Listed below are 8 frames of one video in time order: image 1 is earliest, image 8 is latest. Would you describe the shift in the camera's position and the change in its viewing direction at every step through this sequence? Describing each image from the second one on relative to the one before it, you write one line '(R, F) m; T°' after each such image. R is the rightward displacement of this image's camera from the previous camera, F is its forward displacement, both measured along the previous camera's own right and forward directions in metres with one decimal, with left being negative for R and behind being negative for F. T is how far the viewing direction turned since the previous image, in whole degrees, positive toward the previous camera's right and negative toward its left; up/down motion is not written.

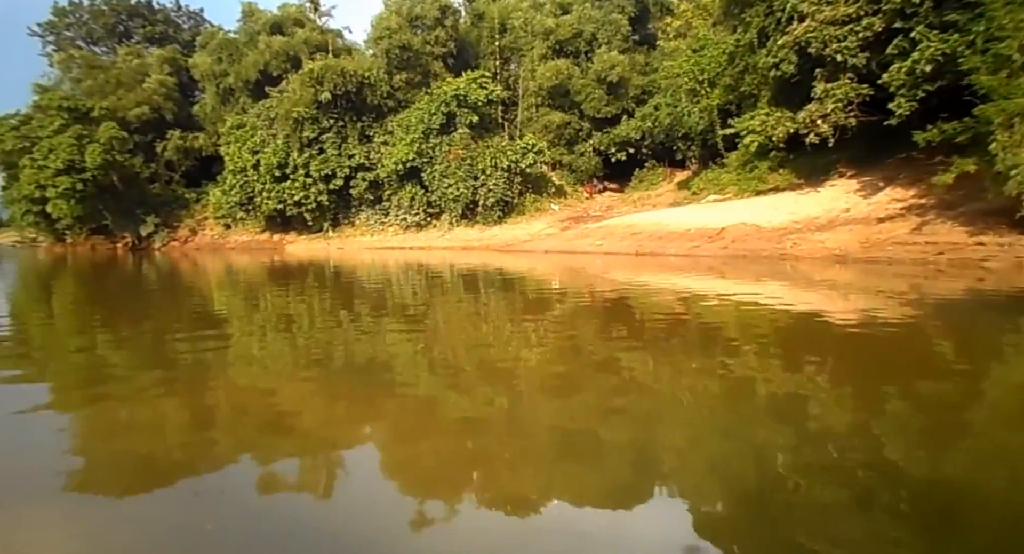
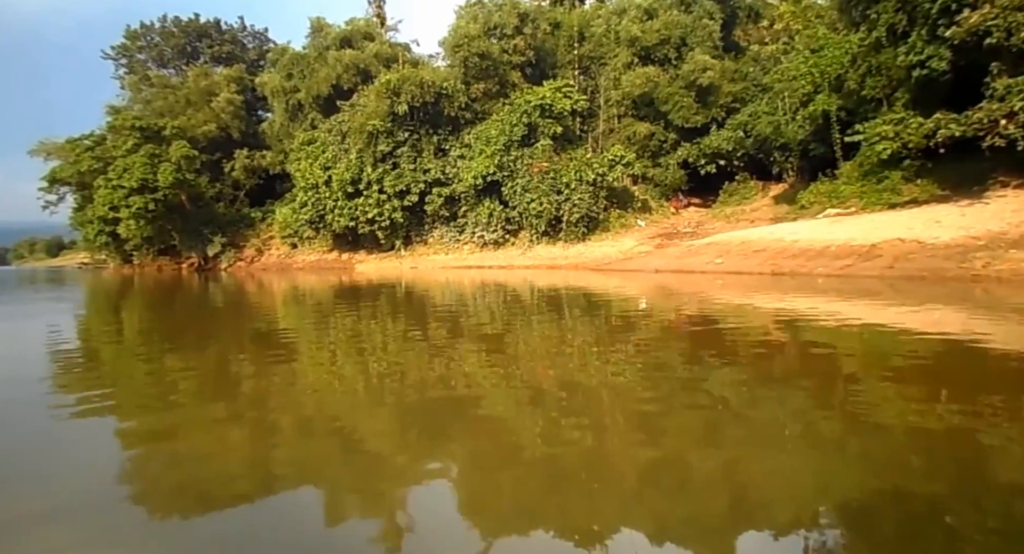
(-0.7, +0.5) m; -3°
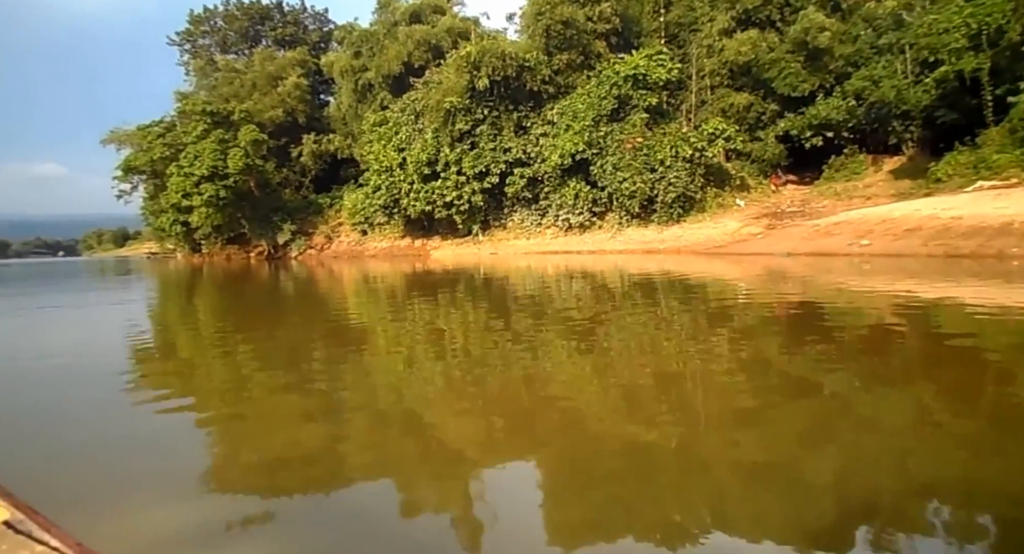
(-0.6, +0.5) m; -4°
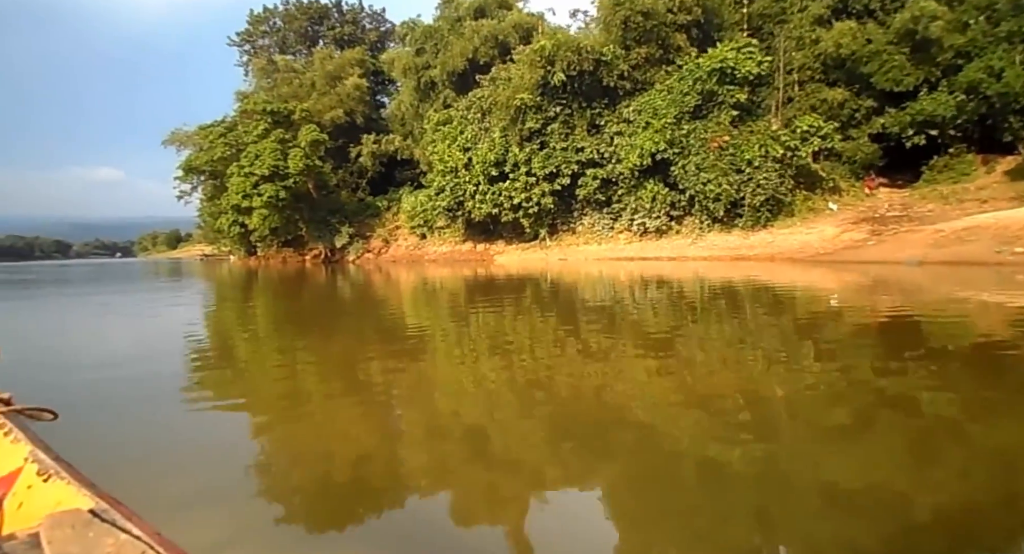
(-0.5, +0.4) m; -3°
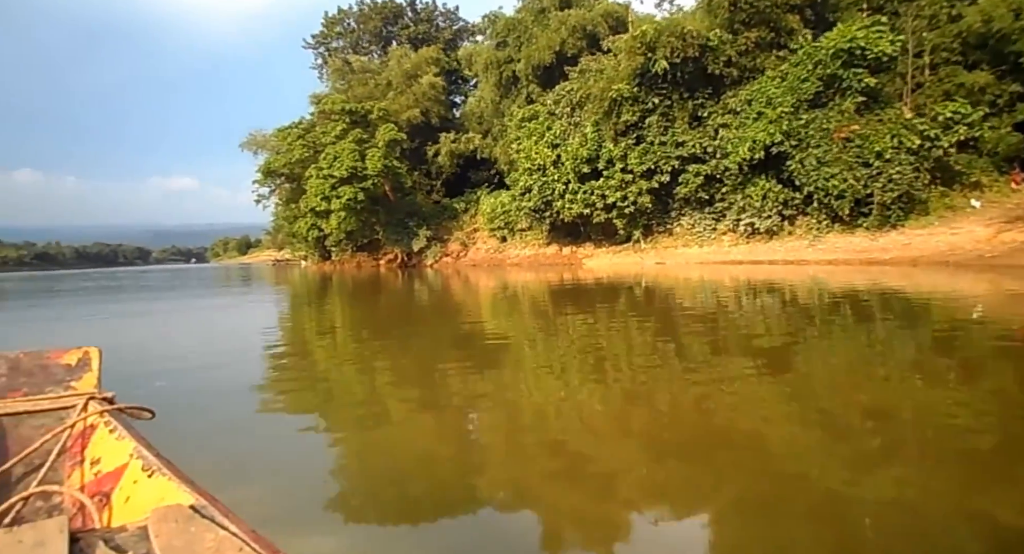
(-0.5, +0.5) m; -5°
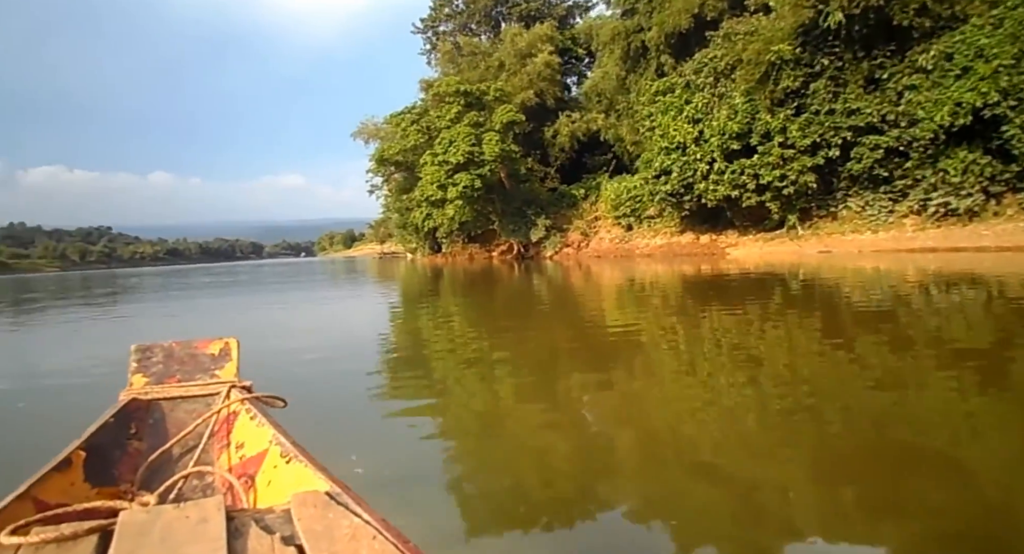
(-0.5, +0.6) m; -8°
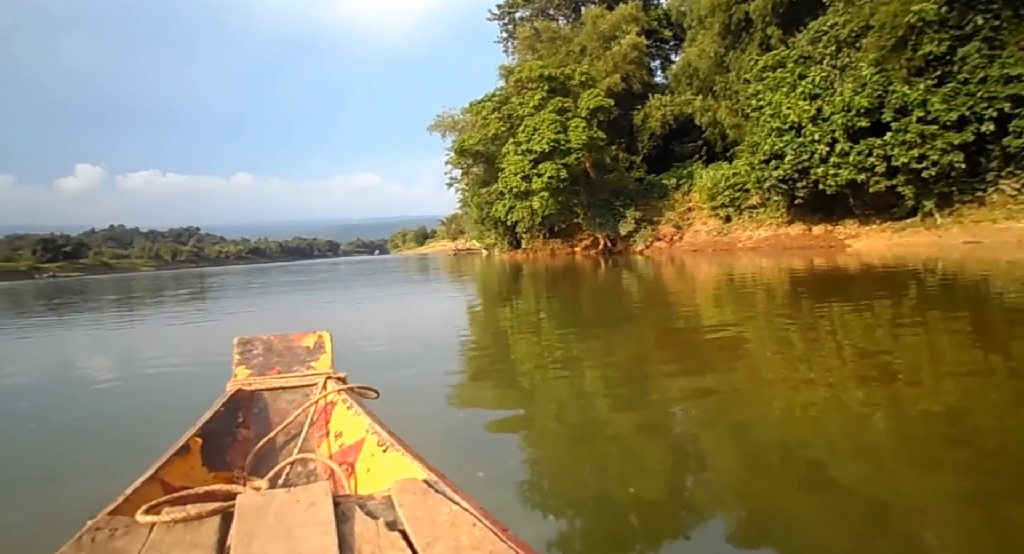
(-0.3, +0.4) m; -6°
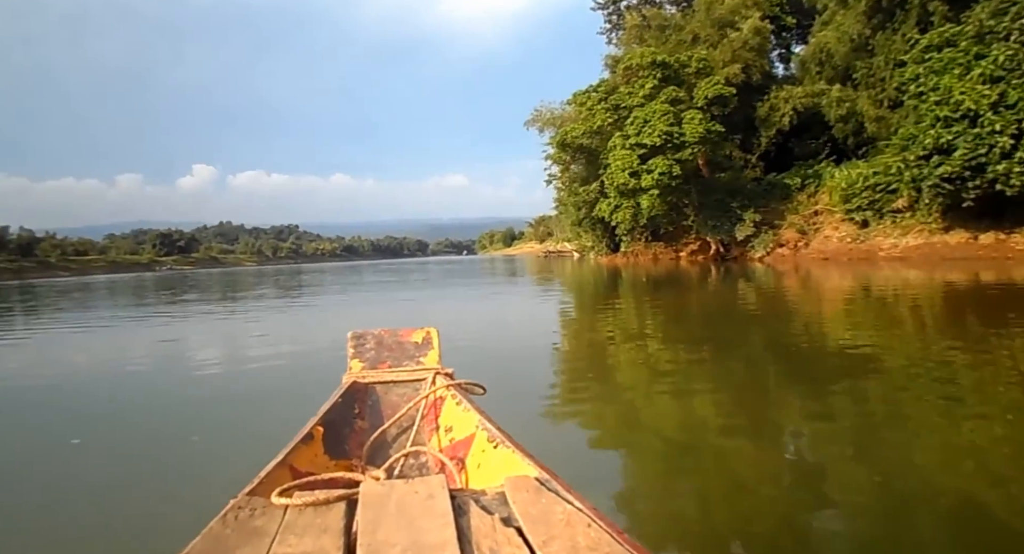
(-0.2, +0.5) m; -8°
